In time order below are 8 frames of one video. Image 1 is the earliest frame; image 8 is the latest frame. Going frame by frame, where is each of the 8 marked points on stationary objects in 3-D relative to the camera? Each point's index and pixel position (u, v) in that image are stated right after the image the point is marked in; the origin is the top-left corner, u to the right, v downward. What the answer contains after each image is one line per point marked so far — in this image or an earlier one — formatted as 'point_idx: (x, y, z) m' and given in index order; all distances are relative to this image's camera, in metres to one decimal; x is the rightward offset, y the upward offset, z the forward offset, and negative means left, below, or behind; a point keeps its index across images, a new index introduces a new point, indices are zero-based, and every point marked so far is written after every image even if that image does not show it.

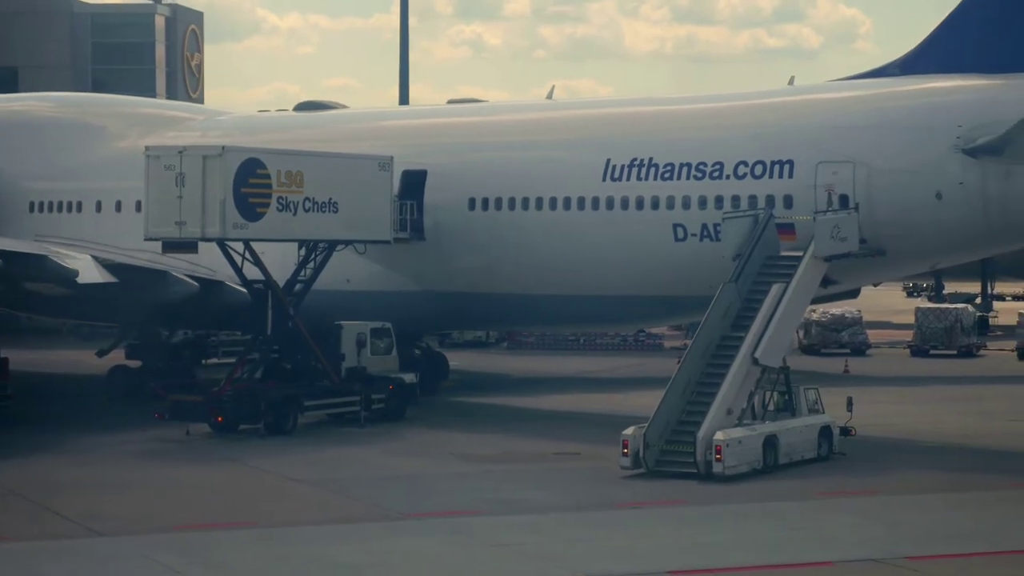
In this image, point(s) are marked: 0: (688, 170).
0: (+1.9, +1.3, +19.4) m
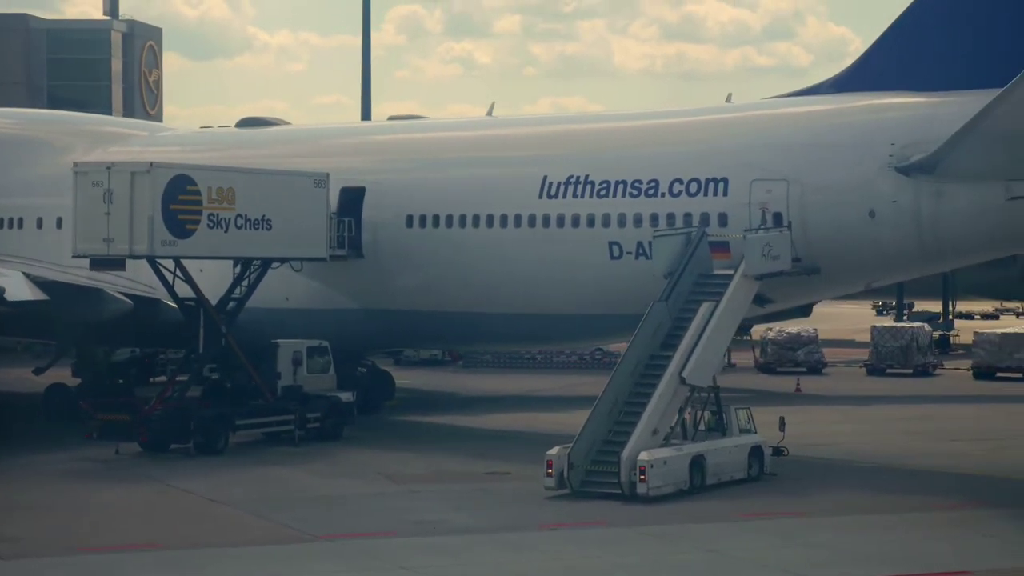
0: (+1.2, +1.1, +19.3) m
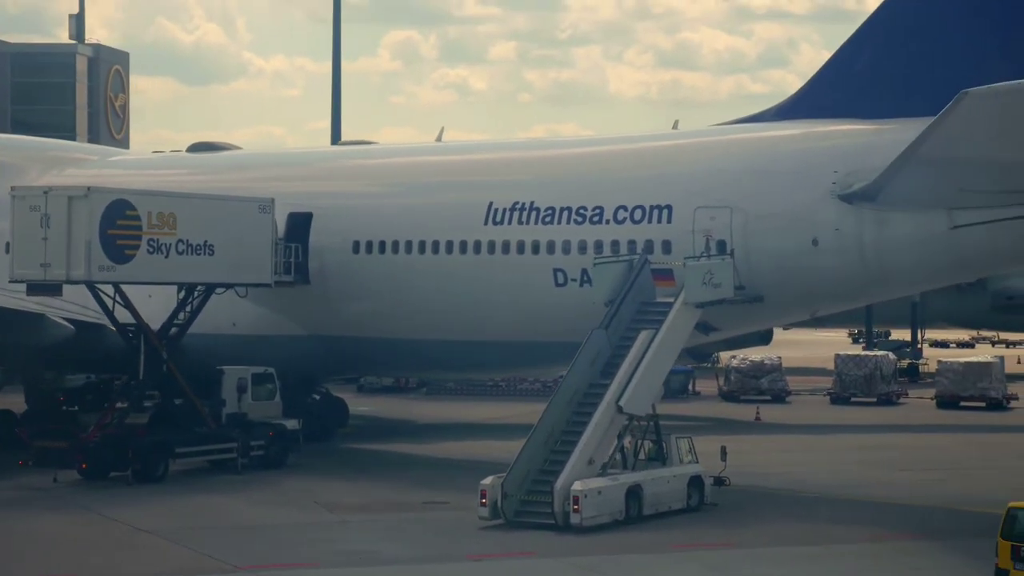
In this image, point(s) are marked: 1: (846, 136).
0: (+0.6, +0.8, +19.1) m
1: (+3.3, +1.5, +17.9) m
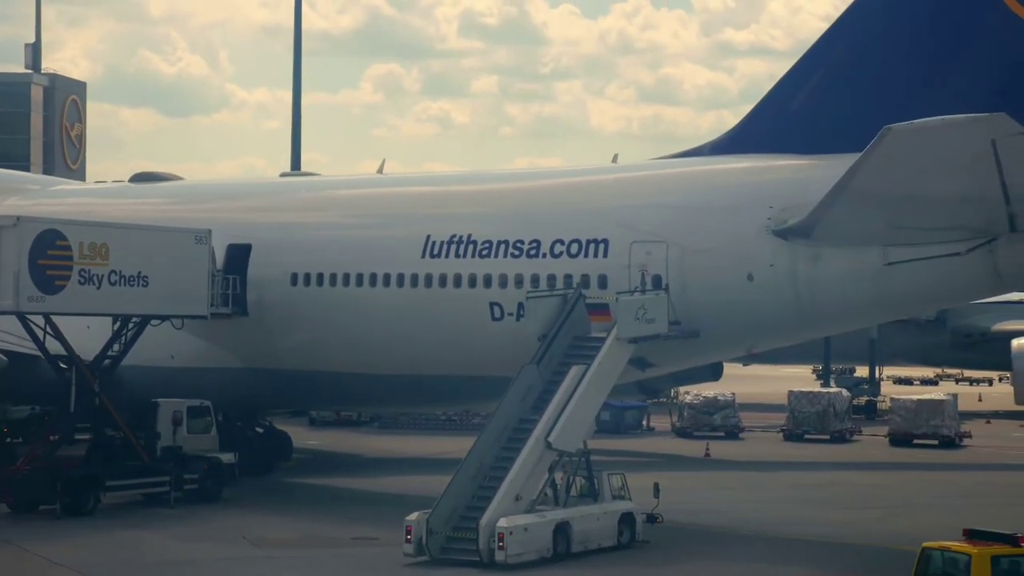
0: (-0.1, +0.4, +19.0) m
1: (+2.7, +1.2, +17.8) m
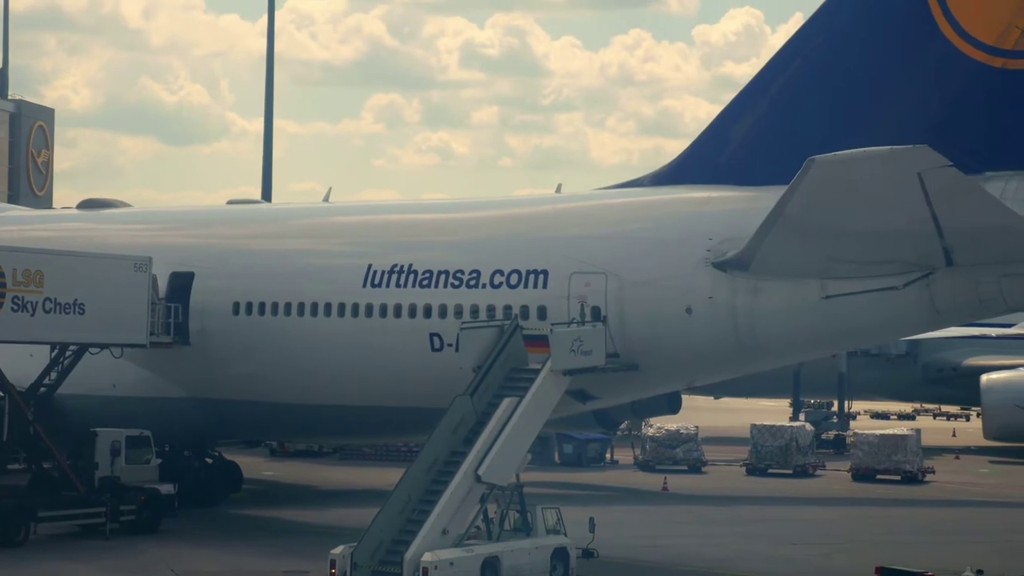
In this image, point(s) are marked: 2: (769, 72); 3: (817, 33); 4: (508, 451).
0: (-0.7, +0.1, +18.8) m
1: (+2.0, +0.8, +17.7) m
2: (+2.5, +2.2, +17.8) m
3: (+3.0, +2.5, +17.6) m
4: (0.0, -1.5, +16.3) m
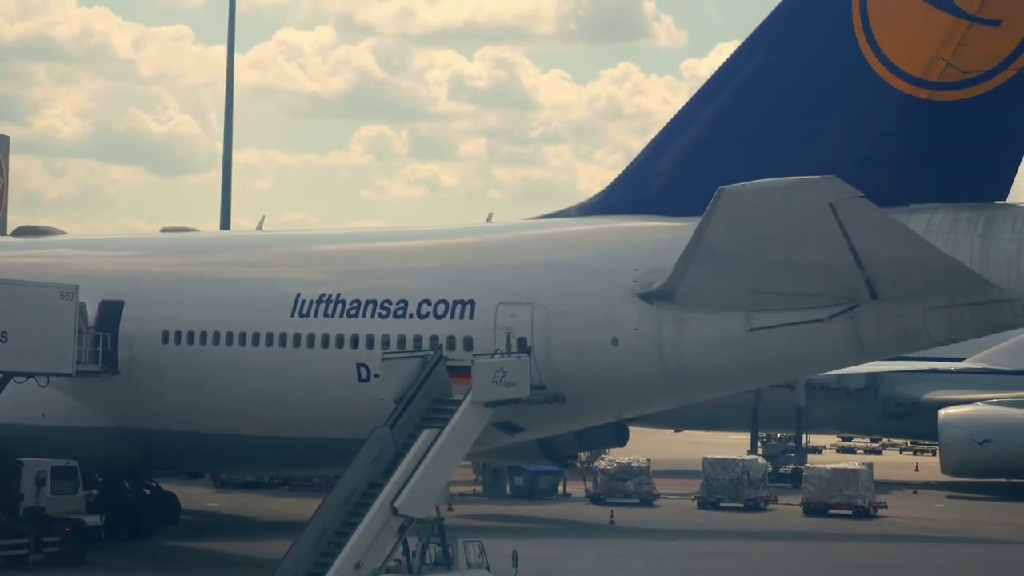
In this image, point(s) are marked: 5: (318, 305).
0: (-1.4, -0.2, +18.6) m
1: (+1.3, +0.5, +17.5) m
2: (+1.8, +1.8, +17.7) m
3: (+2.3, +2.2, +17.4) m
4: (-0.8, -1.7, +16.0) m
5: (-2.0, -0.2, +19.0) m
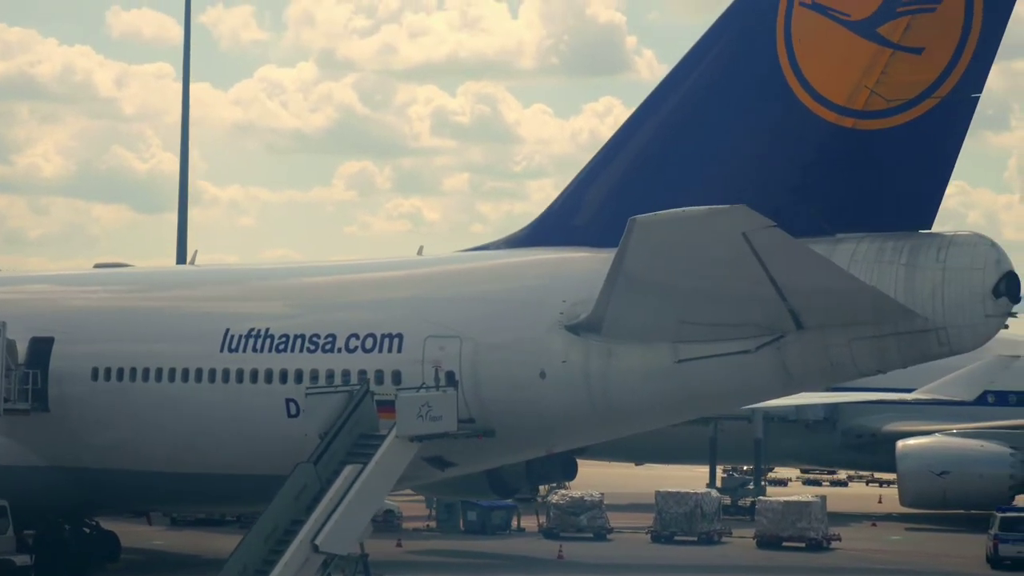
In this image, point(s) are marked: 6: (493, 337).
0: (-2.1, -0.6, +18.4) m
1: (+0.6, +0.2, +17.3) m
2: (+1.1, +1.5, +17.5) m
3: (+1.6, +1.9, +17.3) m
4: (-1.4, -2.0, +15.8) m
5: (-2.7, -0.5, +18.8) m
6: (-0.2, -0.5, +17.2) m
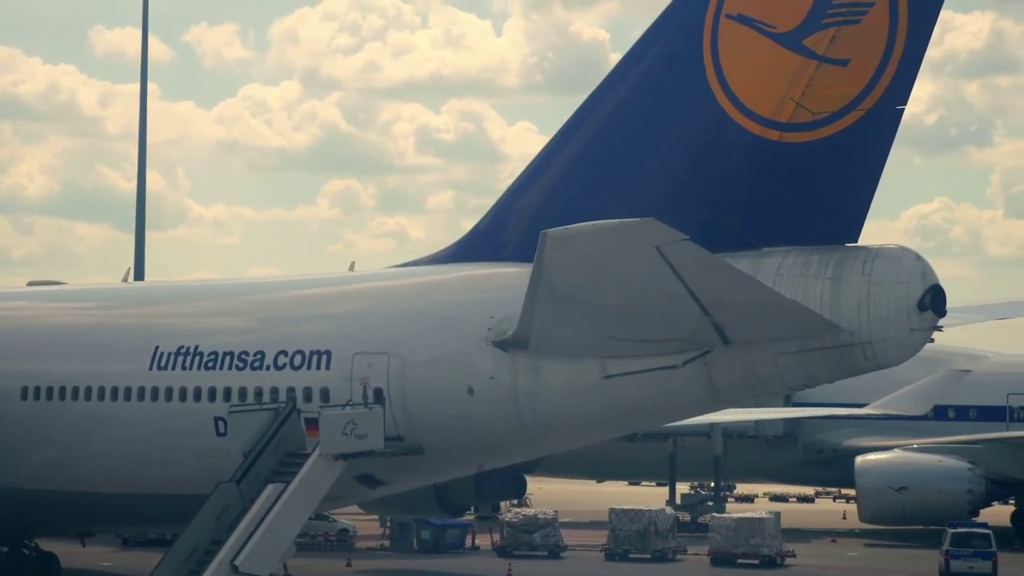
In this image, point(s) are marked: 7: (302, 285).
0: (-2.8, -0.7, +18.1) m
1: (0.0, +0.1, +17.1) m
2: (+0.4, +1.4, +17.4) m
3: (+0.9, +1.8, +17.1) m
4: (-2.1, -2.2, +15.6) m
5: (-3.4, -0.7, +18.6) m
6: (-0.9, -0.6, +17.0) m
7: (-2.2, +0.1, +18.9) m
